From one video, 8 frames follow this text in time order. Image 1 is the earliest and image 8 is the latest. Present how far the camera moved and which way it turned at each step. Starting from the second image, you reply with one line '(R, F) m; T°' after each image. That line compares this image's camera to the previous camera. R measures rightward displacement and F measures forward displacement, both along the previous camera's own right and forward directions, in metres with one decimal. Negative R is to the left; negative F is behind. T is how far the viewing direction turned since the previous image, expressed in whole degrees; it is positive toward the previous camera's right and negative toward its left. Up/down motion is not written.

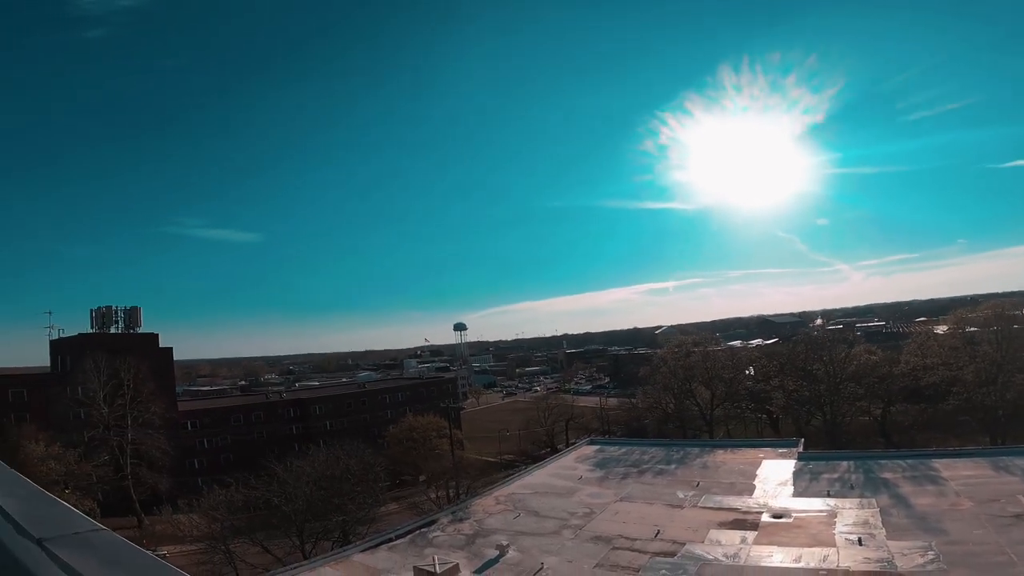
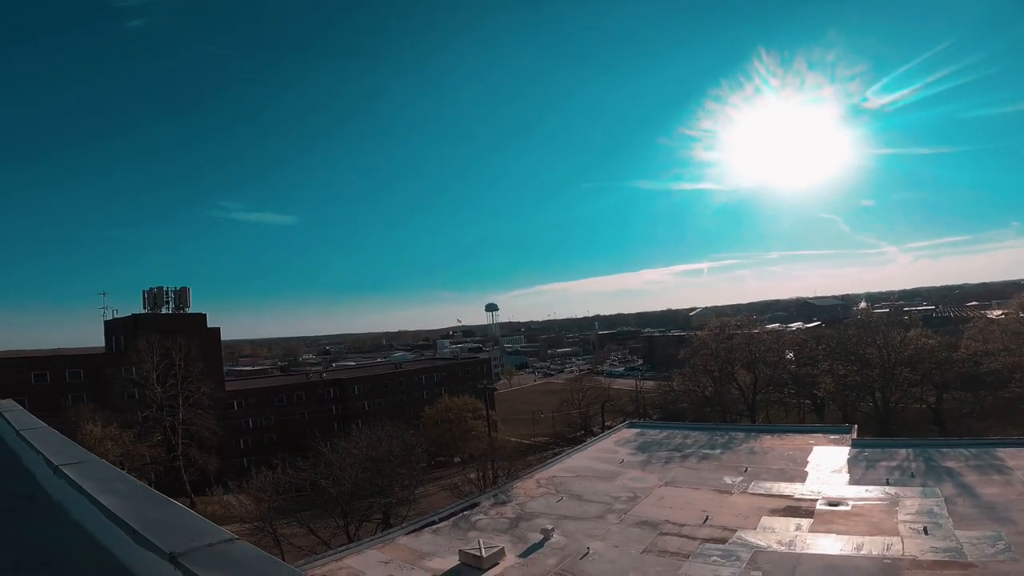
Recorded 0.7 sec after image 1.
(-0.3, +0.2) m; -3°
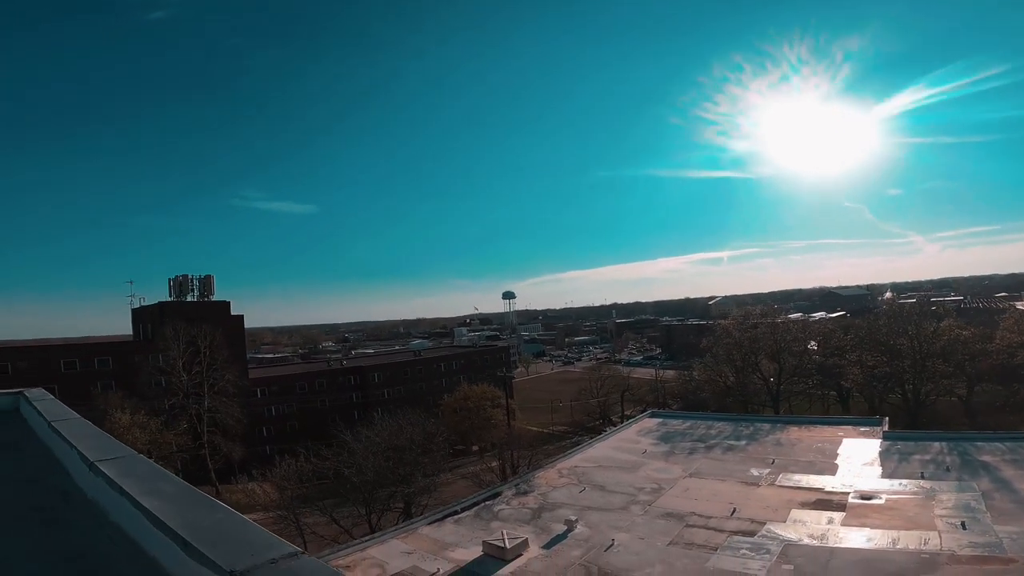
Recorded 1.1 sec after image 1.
(-0.2, +0.1) m; -2°
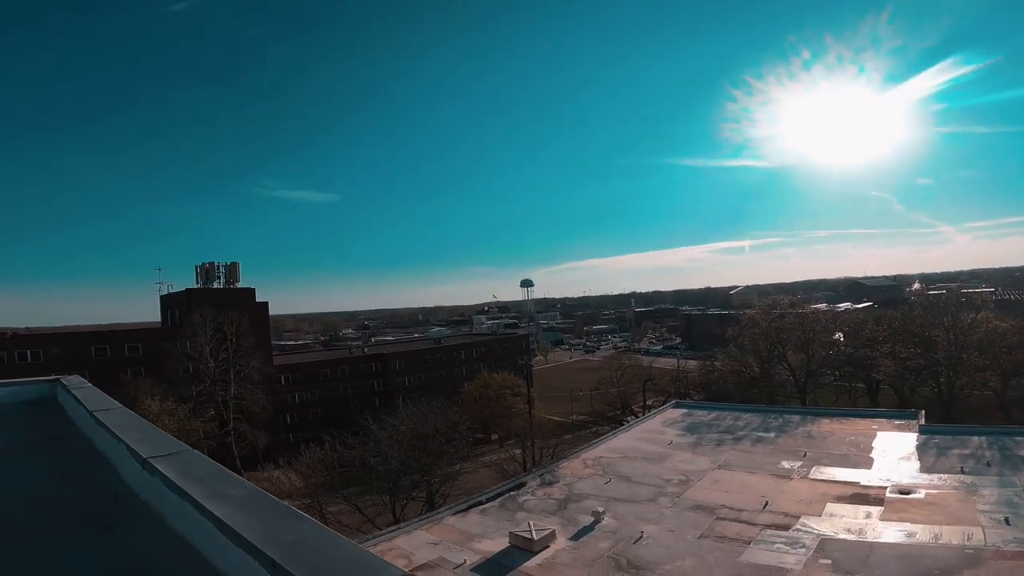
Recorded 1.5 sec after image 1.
(-0.3, +0.1) m; -2°
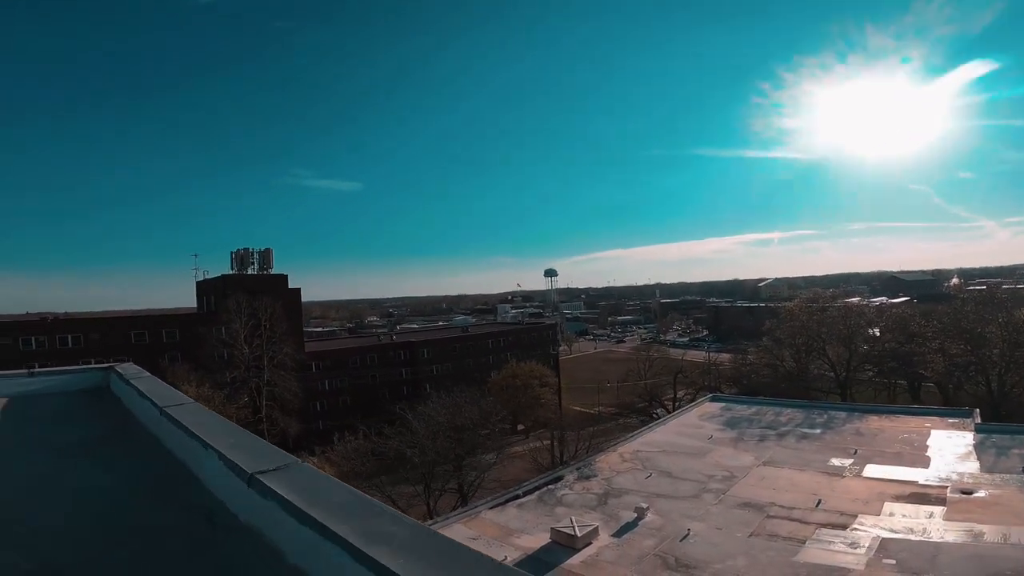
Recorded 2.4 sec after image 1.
(-0.6, +0.2) m; -2°
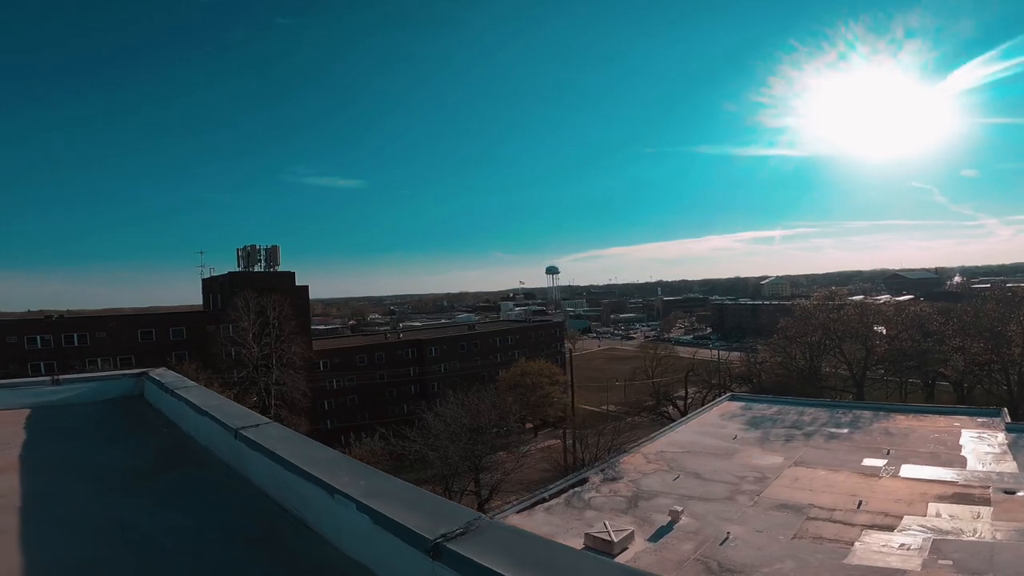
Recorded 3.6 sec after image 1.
(-0.7, +0.3) m; 0°
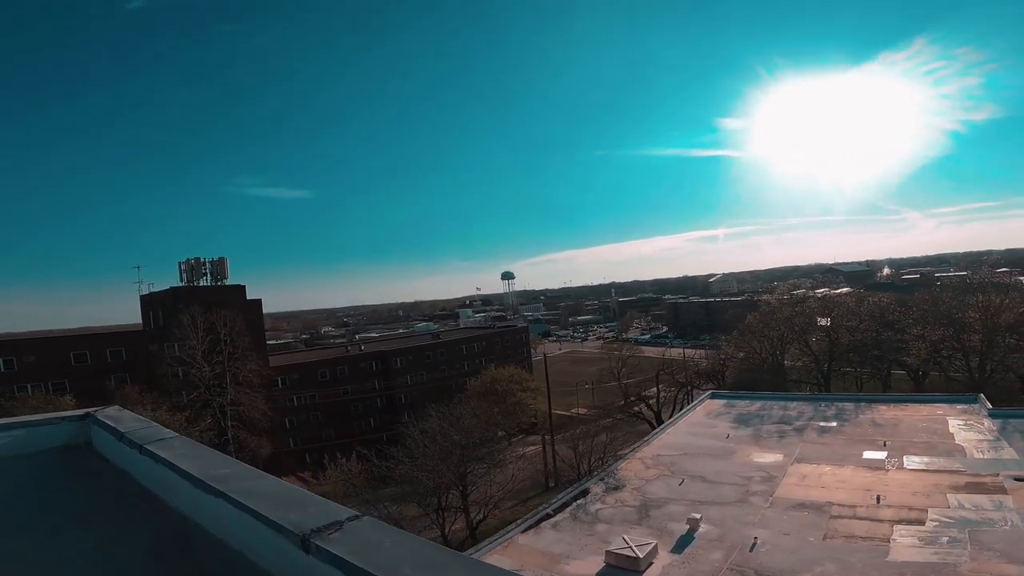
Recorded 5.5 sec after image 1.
(-1.0, +0.8) m; +6°
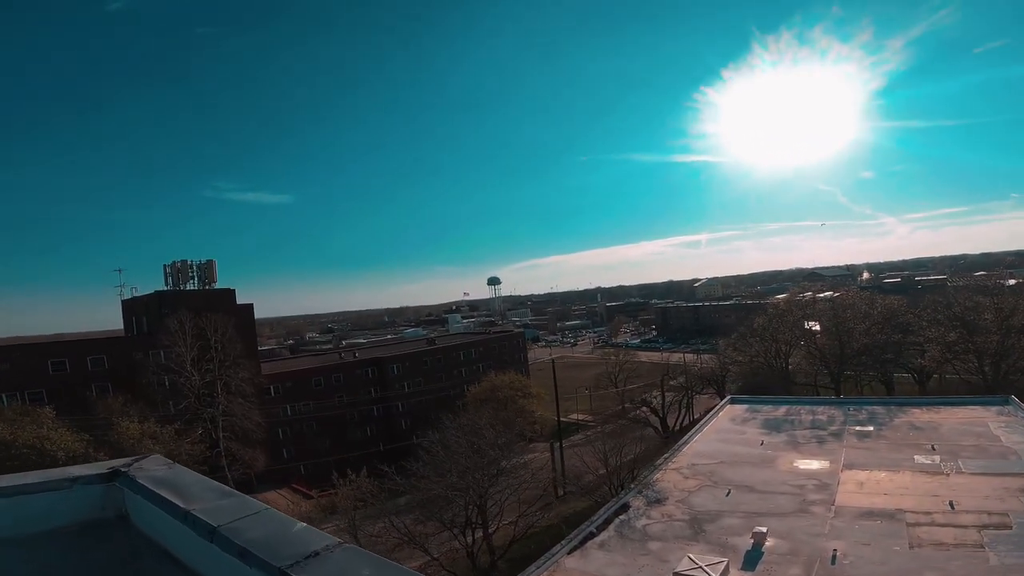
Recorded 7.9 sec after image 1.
(-1.4, +0.8) m; +3°
